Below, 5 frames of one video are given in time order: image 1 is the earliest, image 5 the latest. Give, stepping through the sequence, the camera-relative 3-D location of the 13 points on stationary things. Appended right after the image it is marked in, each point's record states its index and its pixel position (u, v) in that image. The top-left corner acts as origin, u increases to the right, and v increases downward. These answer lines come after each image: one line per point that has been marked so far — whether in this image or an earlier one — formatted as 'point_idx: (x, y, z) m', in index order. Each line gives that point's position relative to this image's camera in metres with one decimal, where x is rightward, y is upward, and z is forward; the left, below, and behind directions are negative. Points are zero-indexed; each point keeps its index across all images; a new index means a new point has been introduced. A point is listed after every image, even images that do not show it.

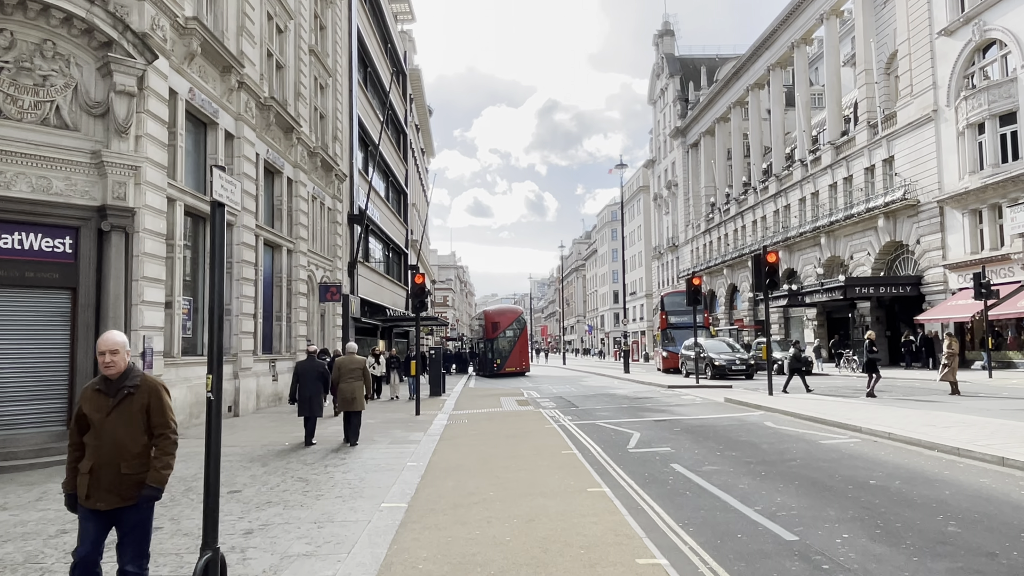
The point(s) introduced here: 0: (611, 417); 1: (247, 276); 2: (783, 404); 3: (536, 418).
0: (+2.2, -2.9, +16.4) m
1: (-6.8, +0.3, +18.7) m
2: (+6.1, -2.6, +16.5) m
3: (+0.5, -2.9, +16.1) m
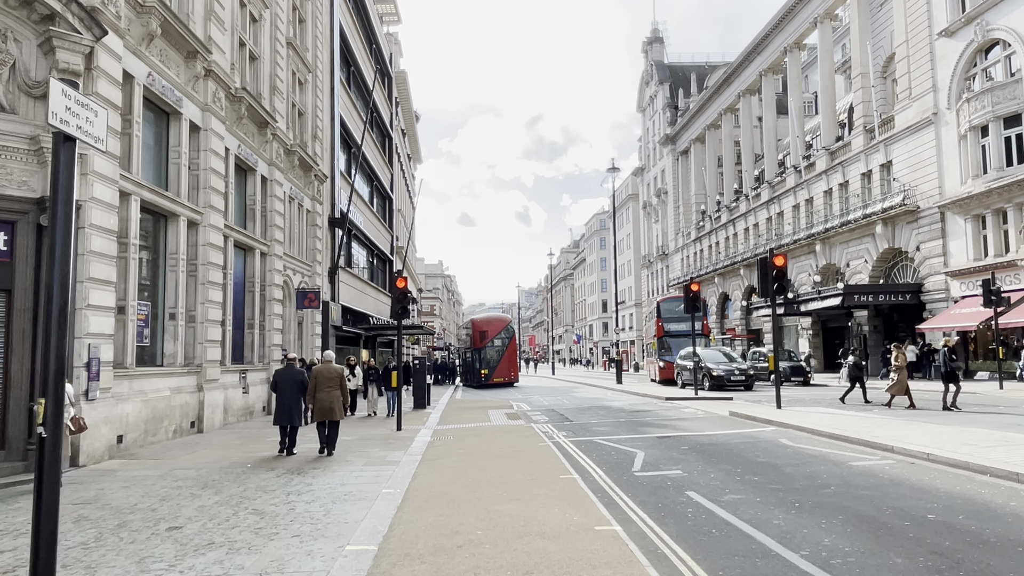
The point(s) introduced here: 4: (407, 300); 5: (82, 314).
0: (+2.0, -3.0, +15.1) m
1: (-7.0, +0.2, +17.2) m
2: (+5.9, -2.7, +15.2) m
3: (+0.3, -2.9, +14.8) m
4: (-2.4, -0.3, +16.9) m
5: (-7.1, -0.4, +12.0) m
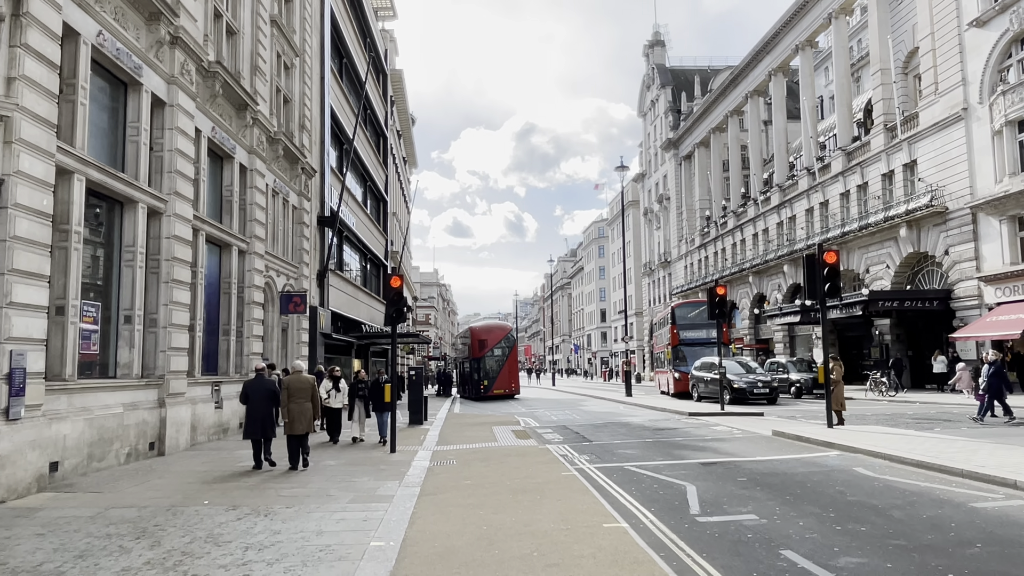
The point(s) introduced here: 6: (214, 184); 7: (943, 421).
0: (+2.3, -3.0, +12.8) m
1: (-6.8, +0.2, +15.0) m
2: (+6.2, -2.7, +13.0) m
3: (+0.6, -2.9, +12.5) m
4: (-2.2, -0.3, +14.7) m
5: (-6.8, -0.3, +9.7) m
6: (-7.3, +2.5, +17.8) m
7: (+10.1, -3.1, +17.1) m
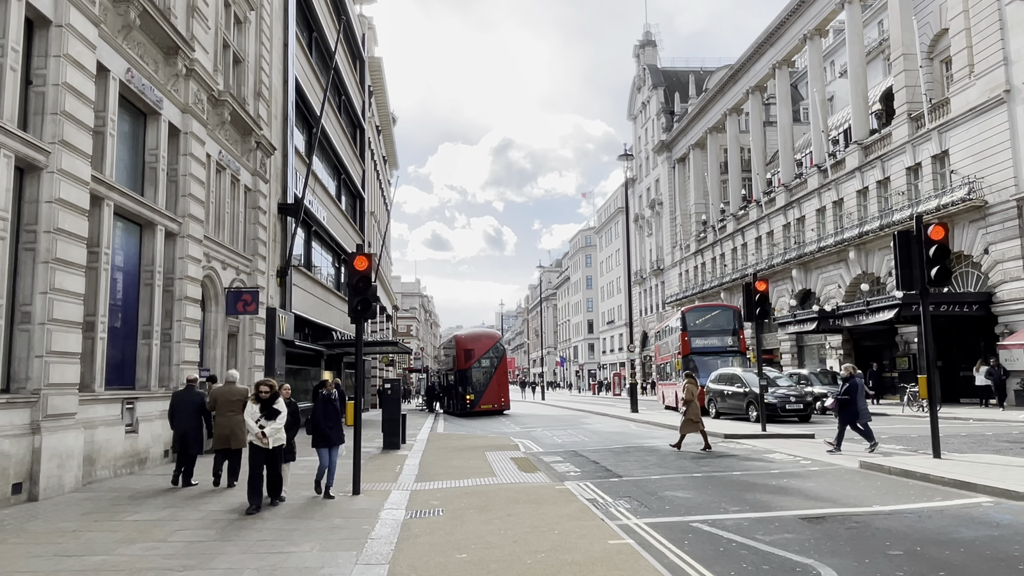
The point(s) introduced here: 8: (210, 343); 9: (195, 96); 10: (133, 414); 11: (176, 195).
0: (+2.4, -2.7, +9.1) m
1: (-6.7, +0.5, +11.1) m
2: (+6.3, -2.5, +9.4) m
3: (+0.7, -2.6, +8.8) m
4: (-2.1, -0.1, +10.9) m
5: (-6.6, 0.0, +5.8) m
6: (-7.3, +2.7, +14.0) m
7: (+10.1, -2.9, +13.6) m
8: (-7.2, -1.3, +17.4) m
9: (-7.0, +4.2, +16.1) m
10: (-6.9, -2.3, +13.3) m
11: (-7.1, +2.0, +15.5) m
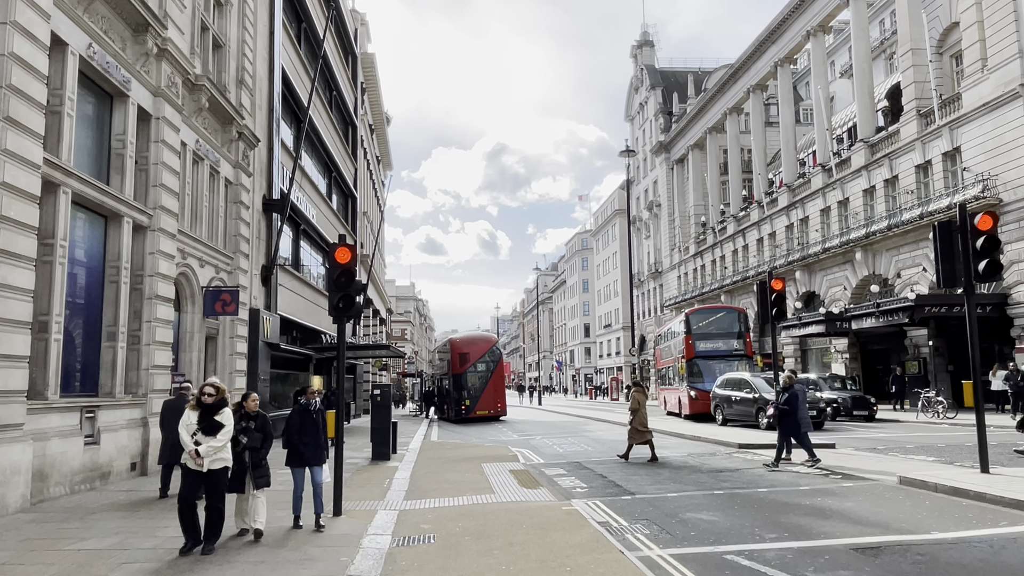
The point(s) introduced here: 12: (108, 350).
0: (+2.4, -2.6, +8.0) m
1: (-6.7, +0.5, +9.9) m
2: (+6.3, -2.4, +8.3) m
3: (+0.7, -2.6, +7.6) m
4: (-2.1, 0.0, +9.7) m
5: (-6.5, +0.1, +4.6) m
6: (-7.3, +2.8, +12.8) m
7: (+10.1, -2.9, +12.5) m
8: (-7.2, -1.2, +16.2) m
9: (-7.0, +4.2, +15.0) m
10: (-6.9, -2.2, +12.1) m
11: (-7.1, +2.0, +14.3) m
12: (-7.1, -1.1, +13.0) m
